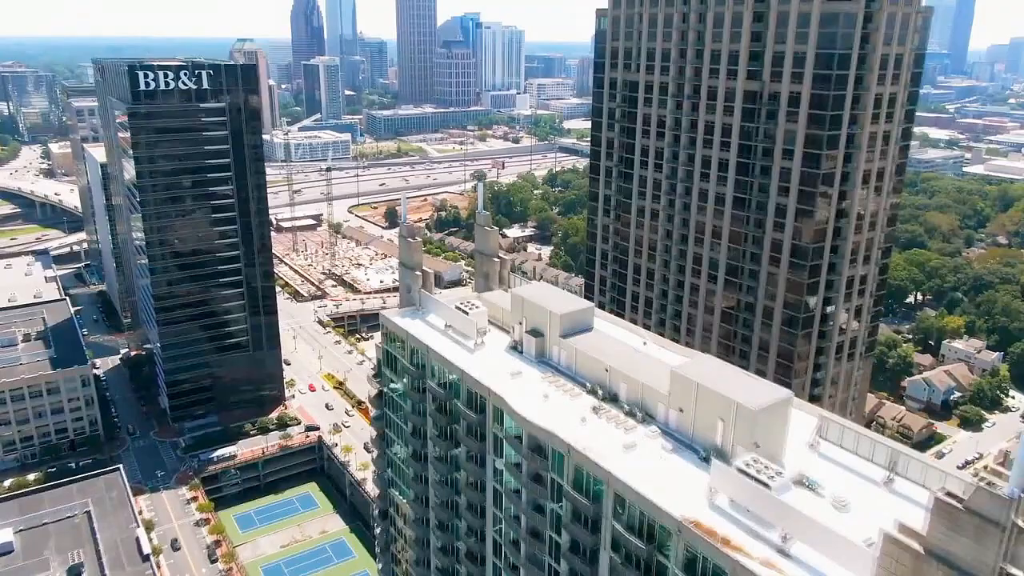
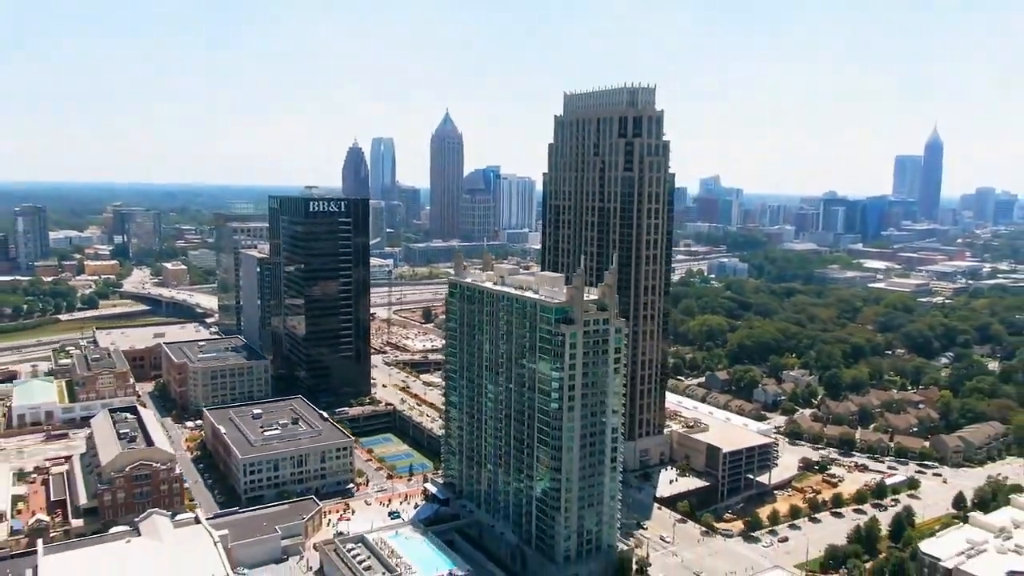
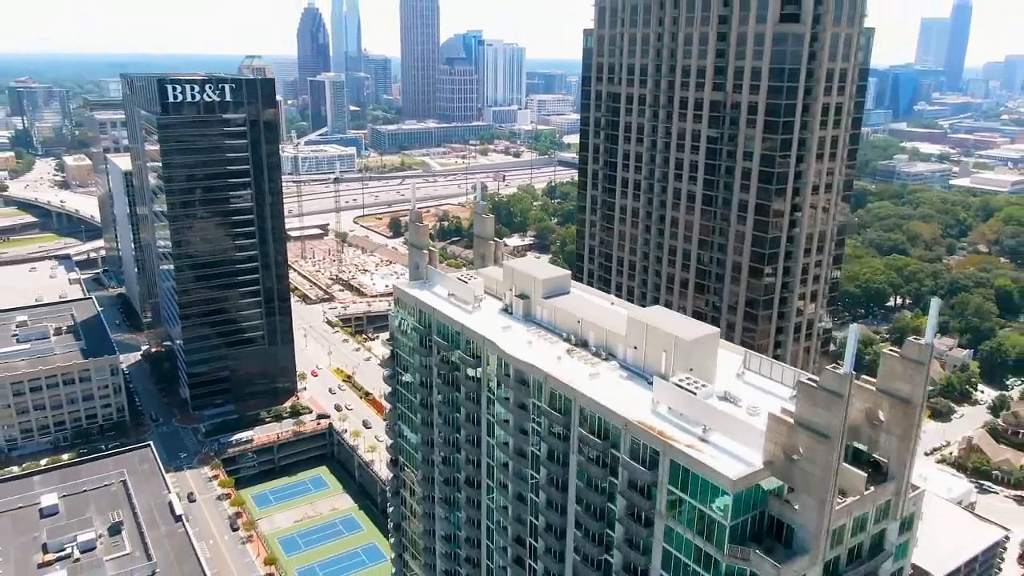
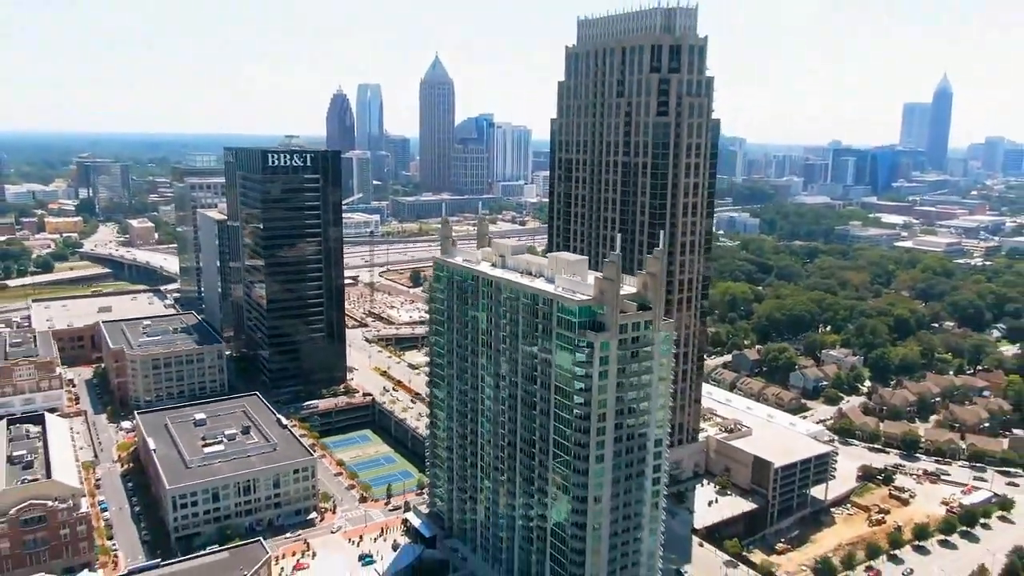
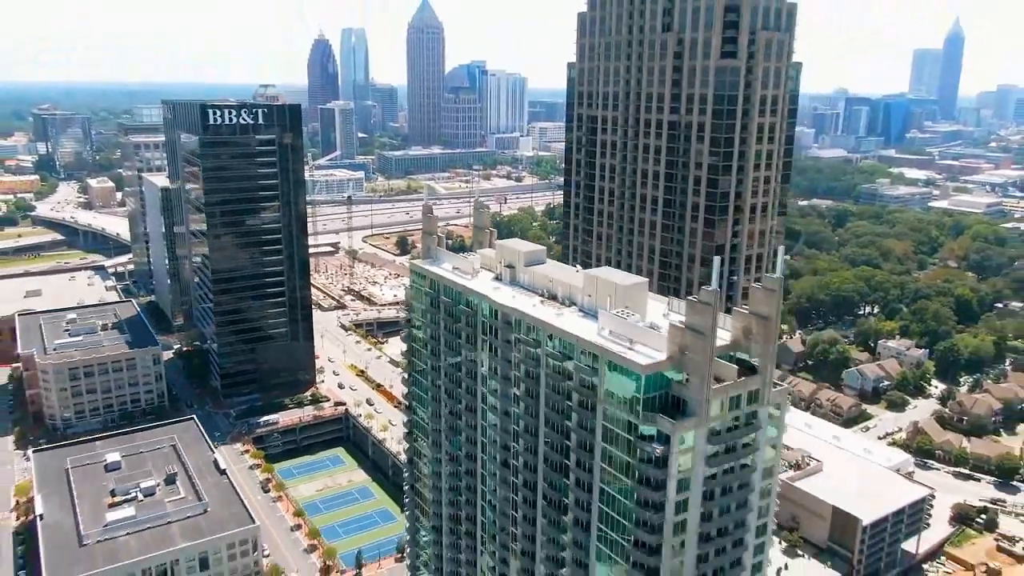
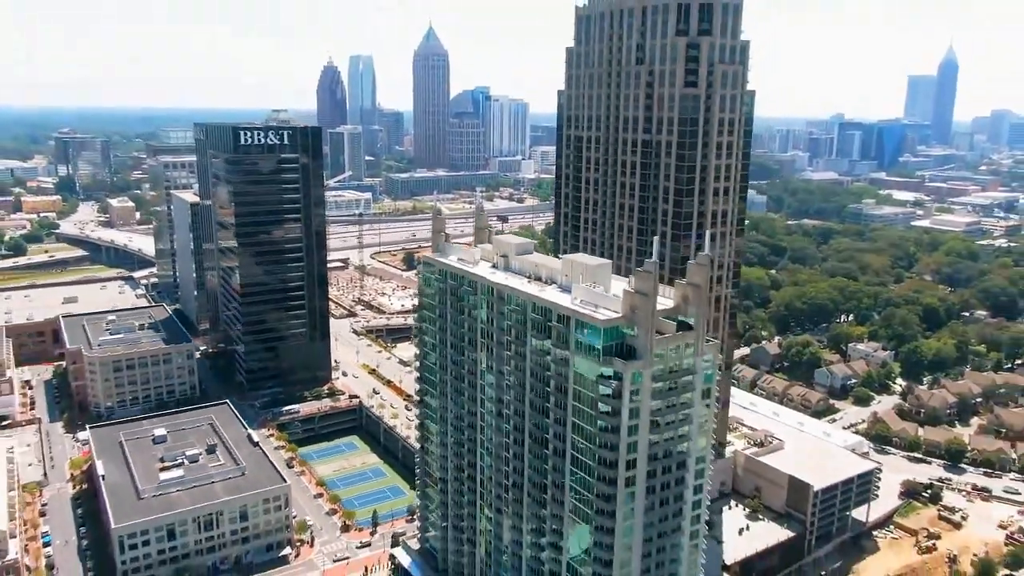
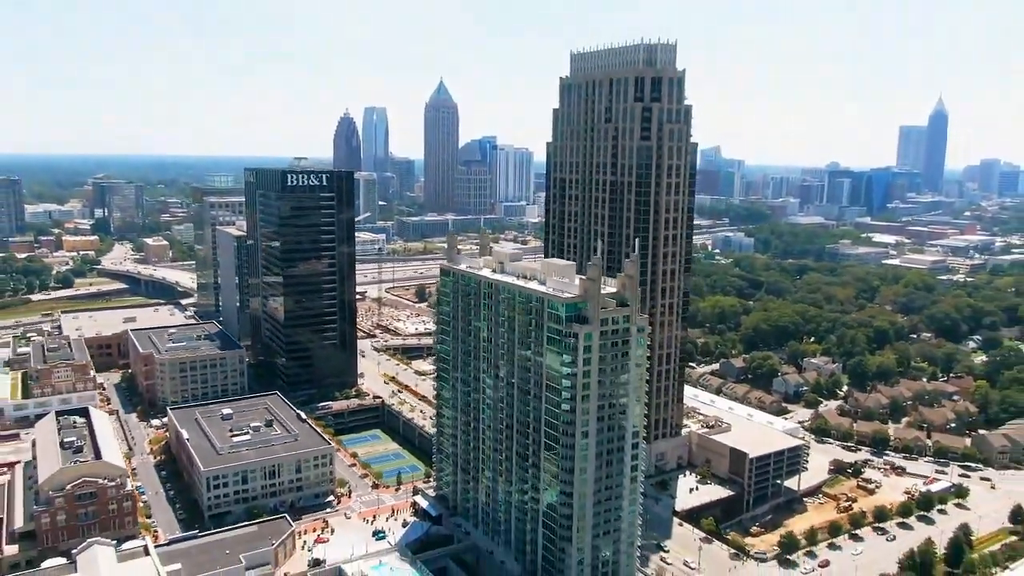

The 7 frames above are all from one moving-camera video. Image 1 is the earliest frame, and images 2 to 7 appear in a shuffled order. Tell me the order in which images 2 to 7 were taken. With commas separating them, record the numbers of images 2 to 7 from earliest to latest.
3, 5, 6, 4, 7, 2
